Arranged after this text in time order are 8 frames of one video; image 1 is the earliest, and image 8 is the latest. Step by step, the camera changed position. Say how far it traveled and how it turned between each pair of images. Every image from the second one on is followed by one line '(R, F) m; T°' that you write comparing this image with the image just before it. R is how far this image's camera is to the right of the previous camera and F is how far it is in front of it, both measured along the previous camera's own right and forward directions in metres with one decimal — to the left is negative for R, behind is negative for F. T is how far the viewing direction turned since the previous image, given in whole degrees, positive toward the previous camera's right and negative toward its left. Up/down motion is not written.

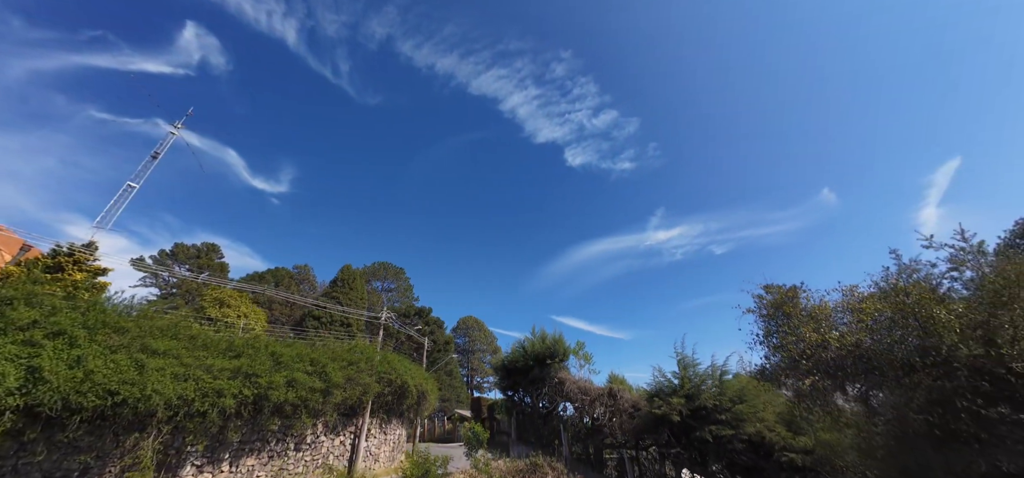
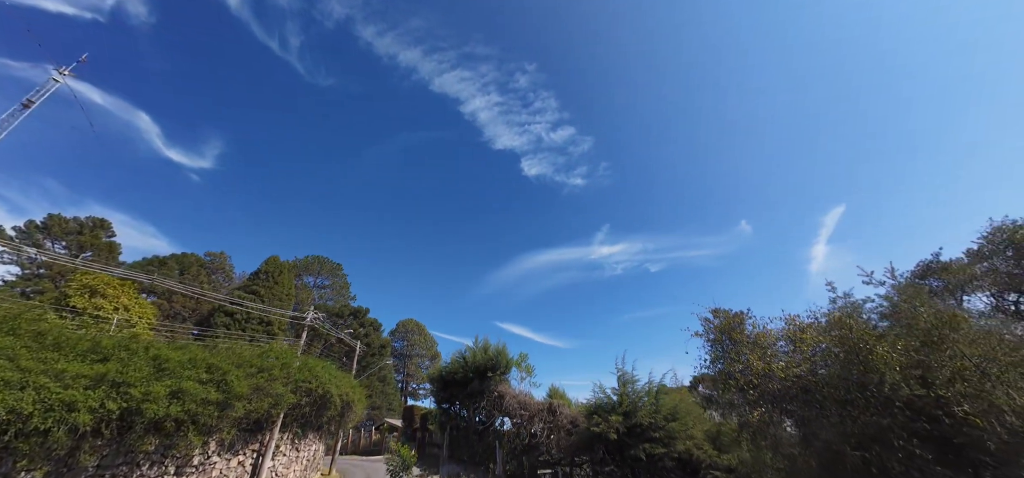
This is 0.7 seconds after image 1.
(+0.1, +0.6) m; +8°
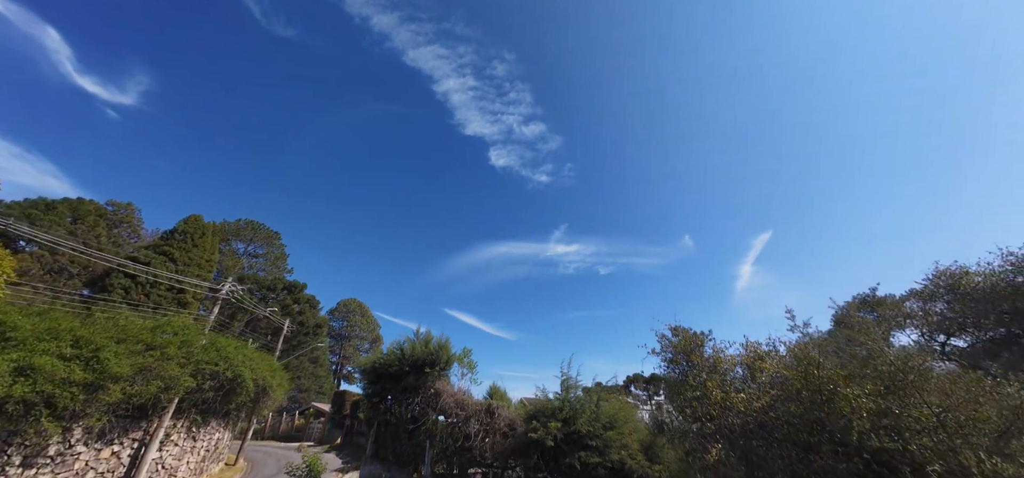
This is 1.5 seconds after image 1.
(+0.1, +0.7) m; +7°
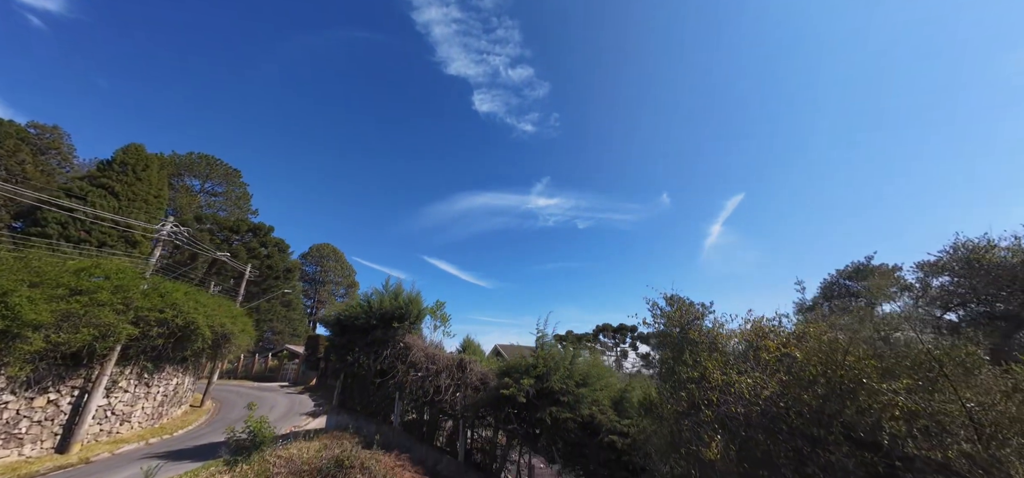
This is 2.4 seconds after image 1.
(+0.1, +0.9) m; +3°
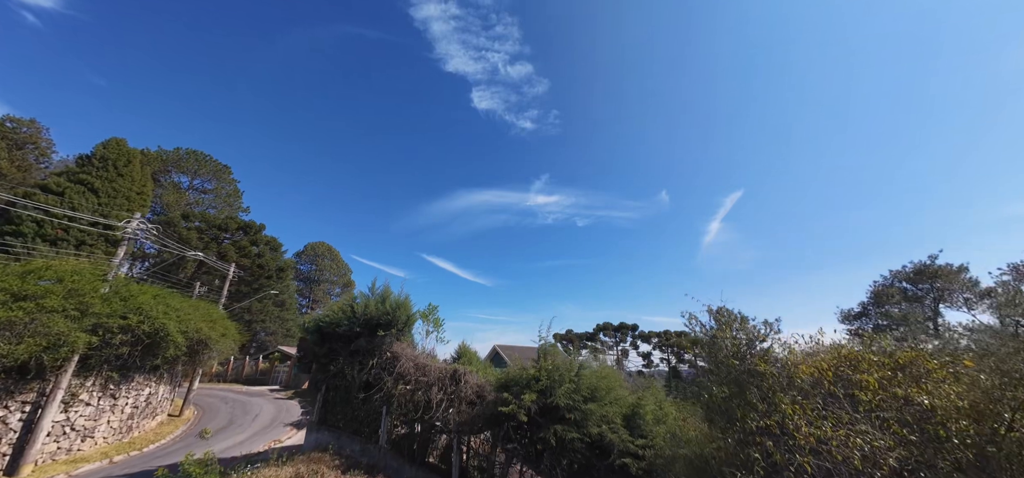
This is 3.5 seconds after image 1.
(0.0, +1.1) m; 0°
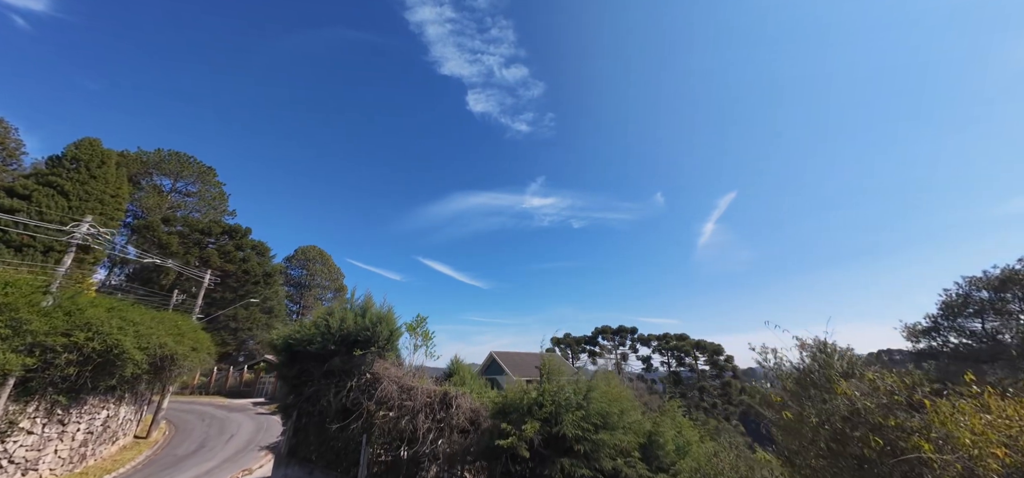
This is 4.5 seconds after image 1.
(0.0, +1.2) m; +1°
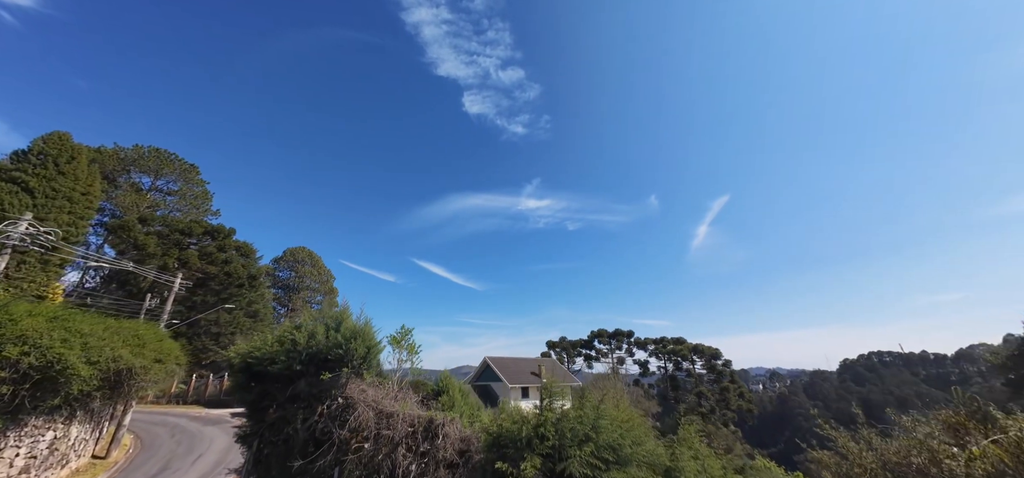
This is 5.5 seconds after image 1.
(0.0, +1.1) m; +1°
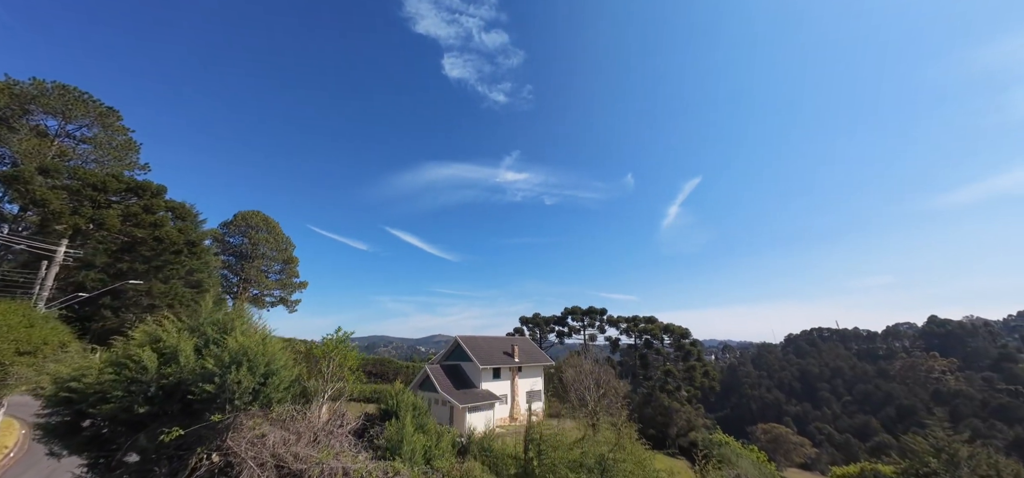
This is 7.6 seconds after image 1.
(0.0, +2.5) m; +4°
